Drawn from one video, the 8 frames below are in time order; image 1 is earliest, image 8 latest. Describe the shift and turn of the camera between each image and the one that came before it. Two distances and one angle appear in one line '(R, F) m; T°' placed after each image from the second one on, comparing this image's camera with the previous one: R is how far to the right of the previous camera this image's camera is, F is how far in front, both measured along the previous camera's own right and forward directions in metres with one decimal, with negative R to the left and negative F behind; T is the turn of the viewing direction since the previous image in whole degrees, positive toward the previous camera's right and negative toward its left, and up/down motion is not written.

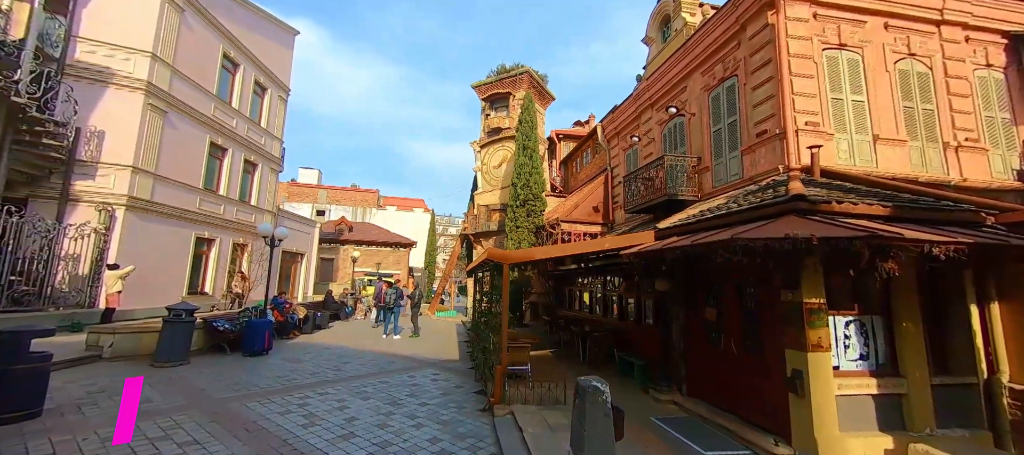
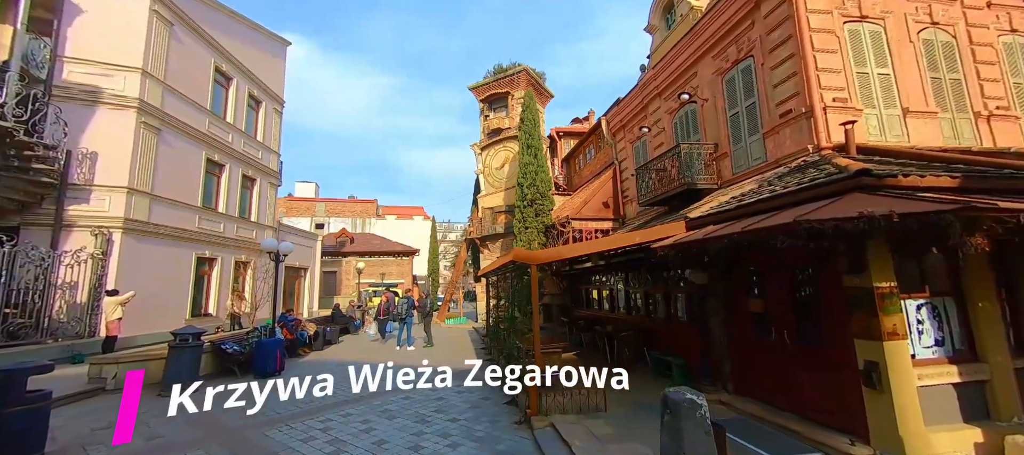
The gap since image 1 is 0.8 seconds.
(-0.4, +0.4) m; 0°
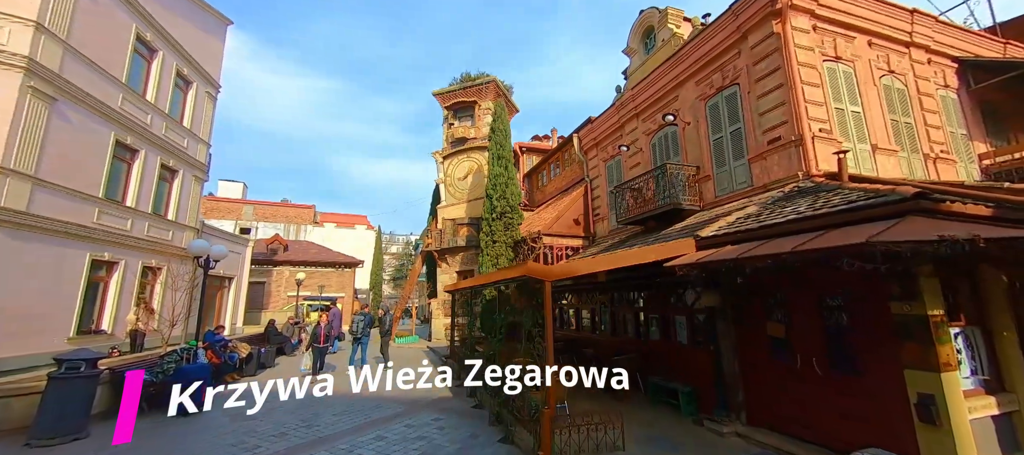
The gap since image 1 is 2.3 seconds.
(-1.0, +0.8) m; +9°
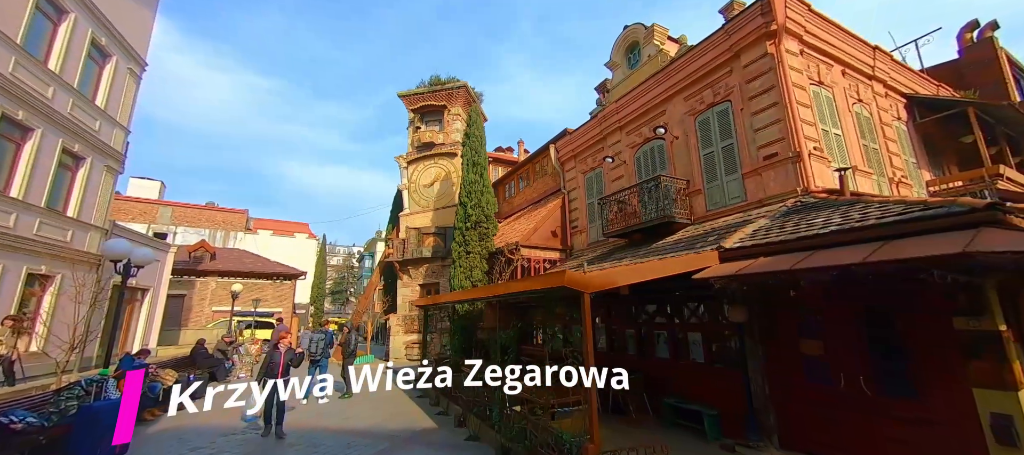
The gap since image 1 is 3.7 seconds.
(-1.0, +0.8) m; +8°
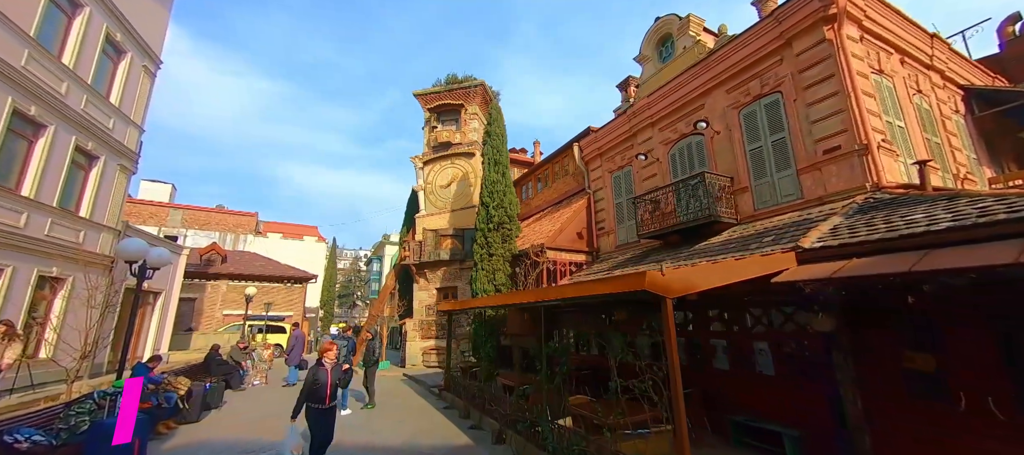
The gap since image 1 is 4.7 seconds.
(-0.6, +0.6) m; -1°
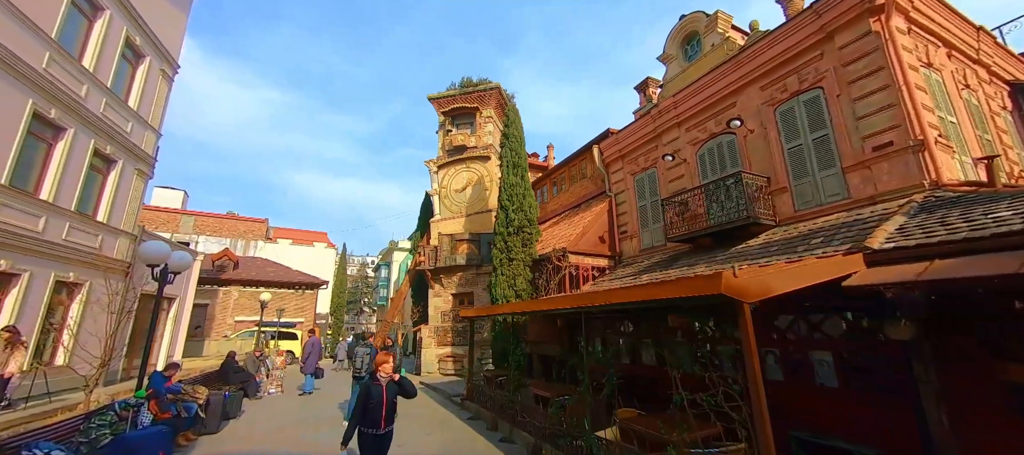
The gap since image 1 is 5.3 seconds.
(-0.4, +0.3) m; -1°
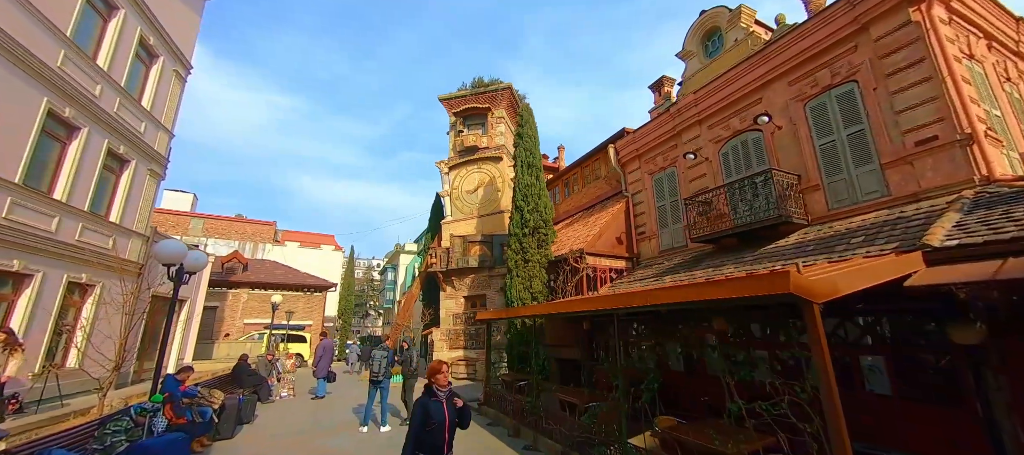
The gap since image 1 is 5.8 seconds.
(-0.3, +0.3) m; -1°
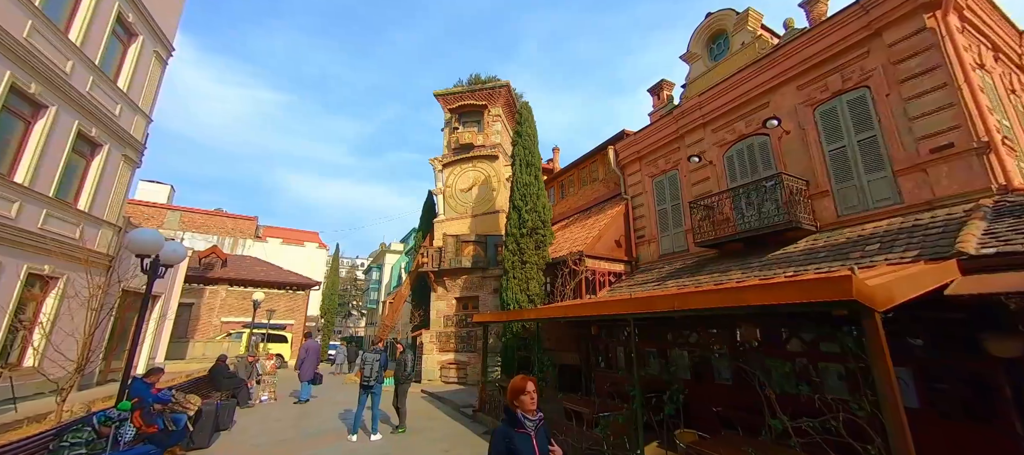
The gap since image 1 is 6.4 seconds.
(-0.3, +0.4) m; +2°
